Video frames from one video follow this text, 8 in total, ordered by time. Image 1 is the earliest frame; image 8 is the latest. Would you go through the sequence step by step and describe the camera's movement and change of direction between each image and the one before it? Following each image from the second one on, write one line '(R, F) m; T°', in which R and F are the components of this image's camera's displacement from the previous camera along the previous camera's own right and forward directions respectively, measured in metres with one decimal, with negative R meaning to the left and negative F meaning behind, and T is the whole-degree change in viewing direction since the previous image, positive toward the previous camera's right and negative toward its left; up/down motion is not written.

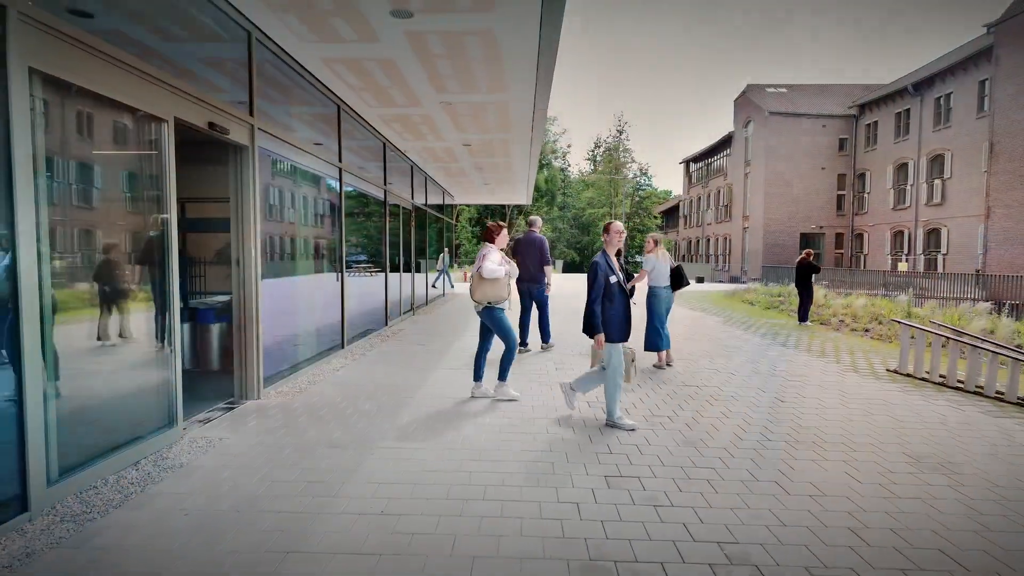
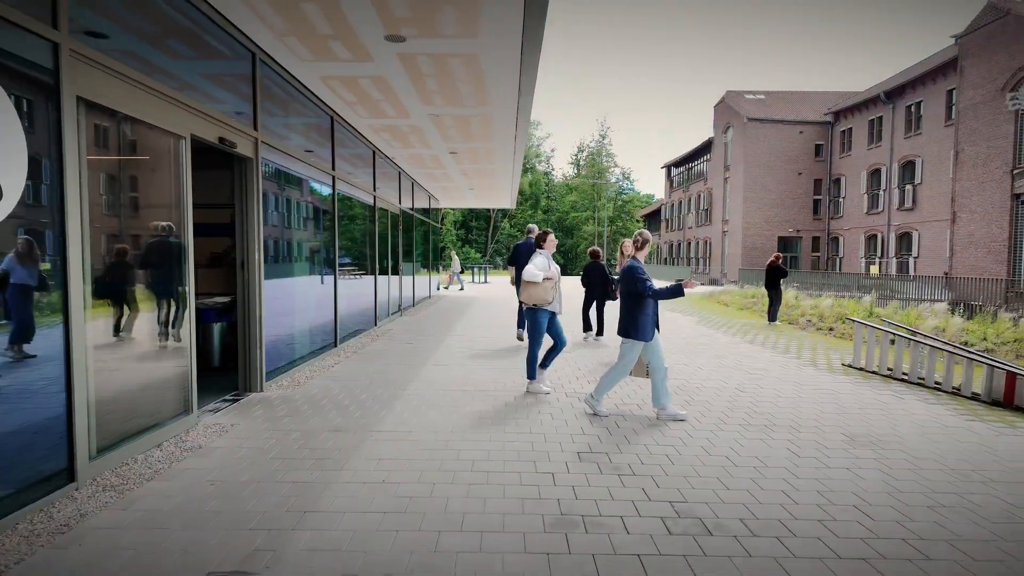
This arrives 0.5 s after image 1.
(0.0, -0.5) m; +2°
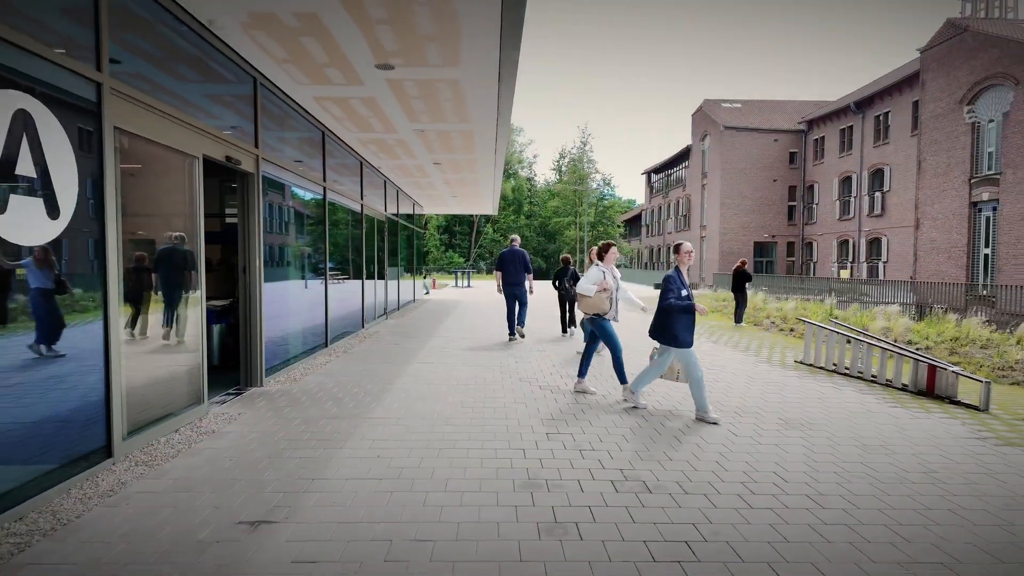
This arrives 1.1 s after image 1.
(0.0, -0.6) m; +2°
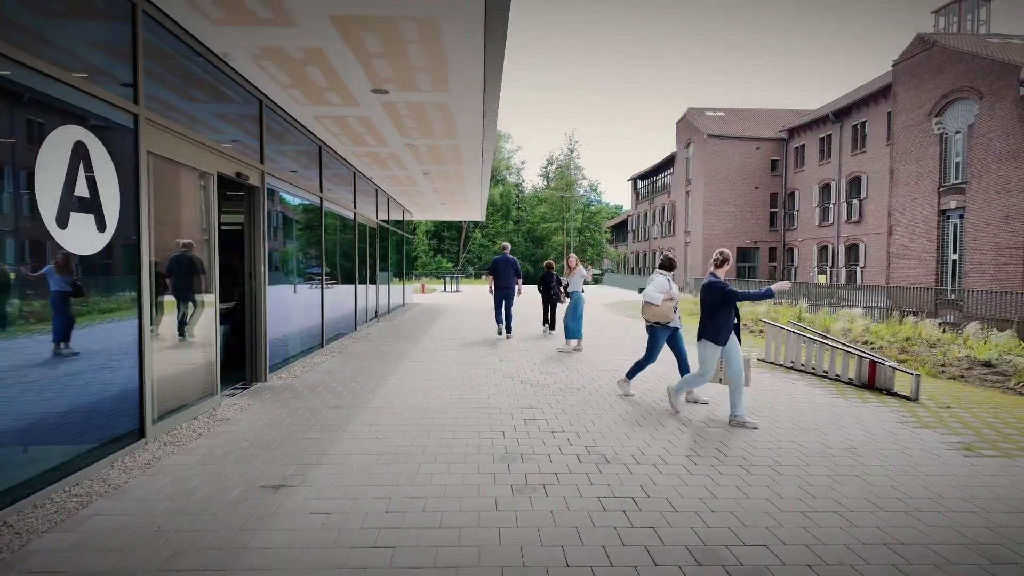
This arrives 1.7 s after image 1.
(+0.1, -0.7) m; +1°
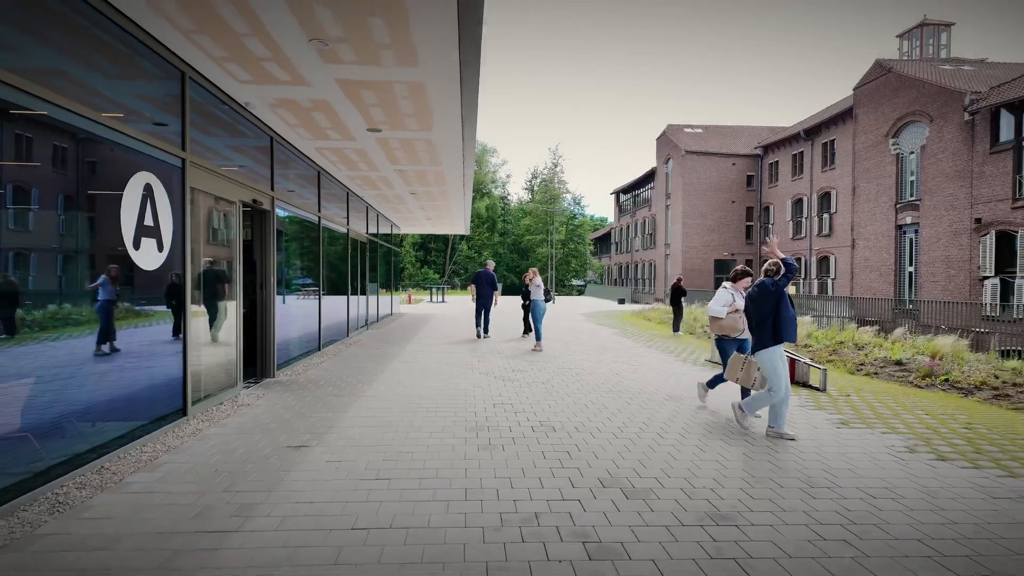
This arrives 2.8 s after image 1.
(+0.2, -1.2) m; +1°
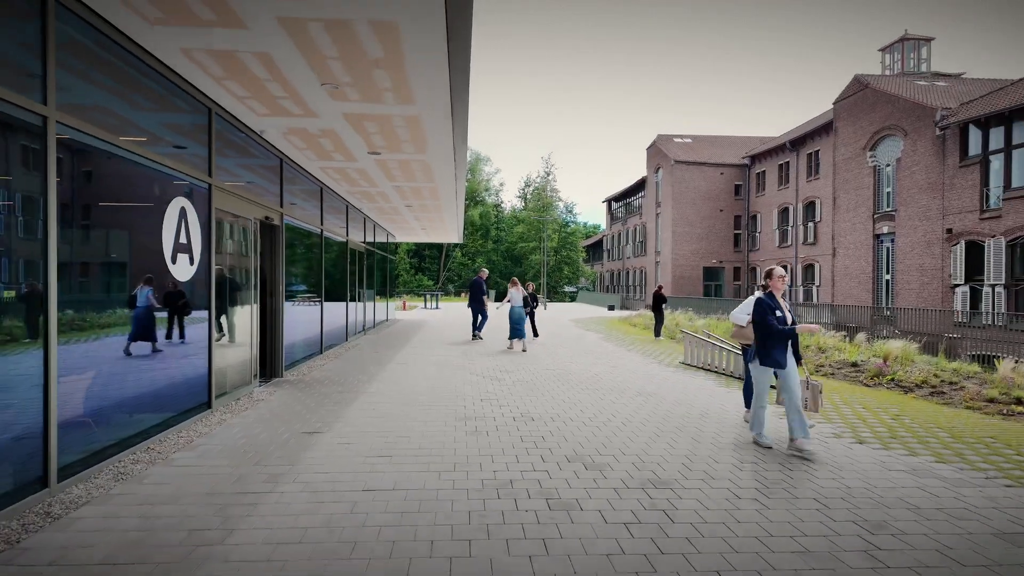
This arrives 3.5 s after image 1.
(+0.1, -0.9) m; +1°
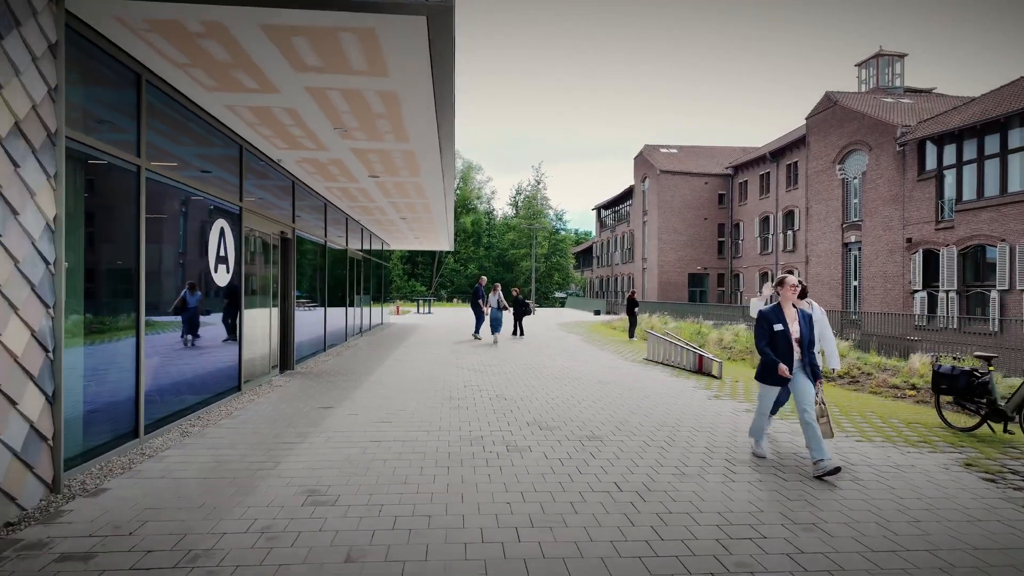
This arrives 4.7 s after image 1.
(+0.2, -1.5) m; +1°
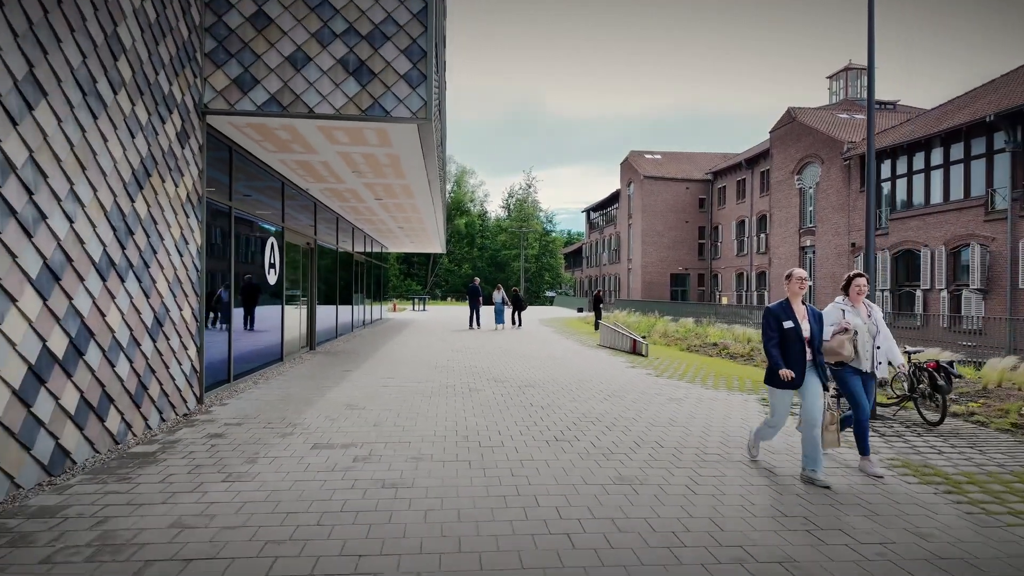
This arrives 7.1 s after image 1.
(+0.5, -2.9) m; 0°
